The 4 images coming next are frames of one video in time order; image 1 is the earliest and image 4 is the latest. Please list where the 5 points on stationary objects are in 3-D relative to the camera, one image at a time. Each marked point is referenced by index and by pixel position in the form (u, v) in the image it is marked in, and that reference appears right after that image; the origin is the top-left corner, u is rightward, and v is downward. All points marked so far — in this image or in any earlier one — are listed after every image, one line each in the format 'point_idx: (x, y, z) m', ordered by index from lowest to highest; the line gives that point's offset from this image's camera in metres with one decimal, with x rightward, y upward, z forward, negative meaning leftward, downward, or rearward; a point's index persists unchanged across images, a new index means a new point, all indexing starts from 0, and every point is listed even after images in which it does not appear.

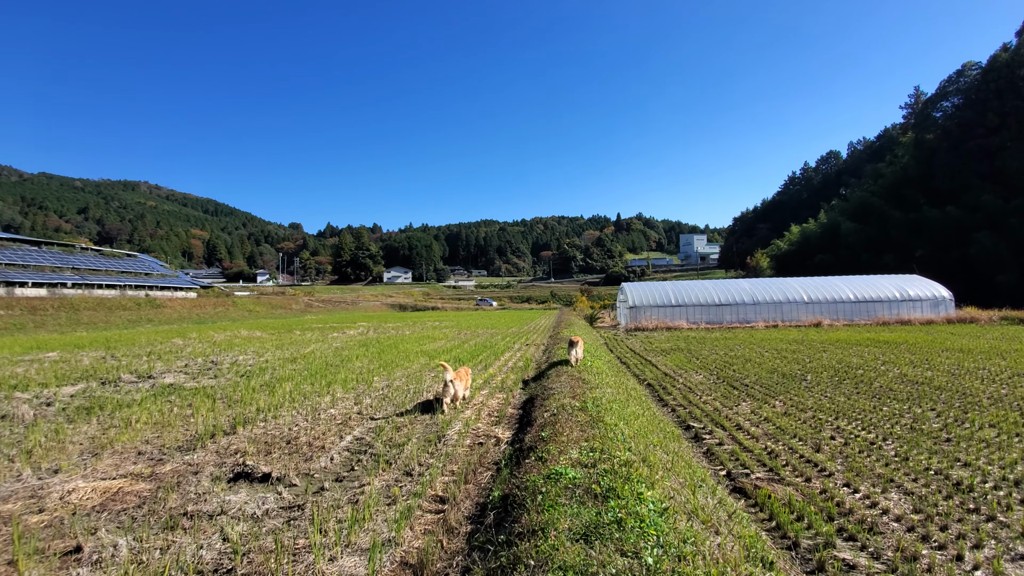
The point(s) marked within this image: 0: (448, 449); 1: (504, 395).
0: (-0.7, -1.7, +4.5) m
1: (-0.1, -1.7, +7.0) m
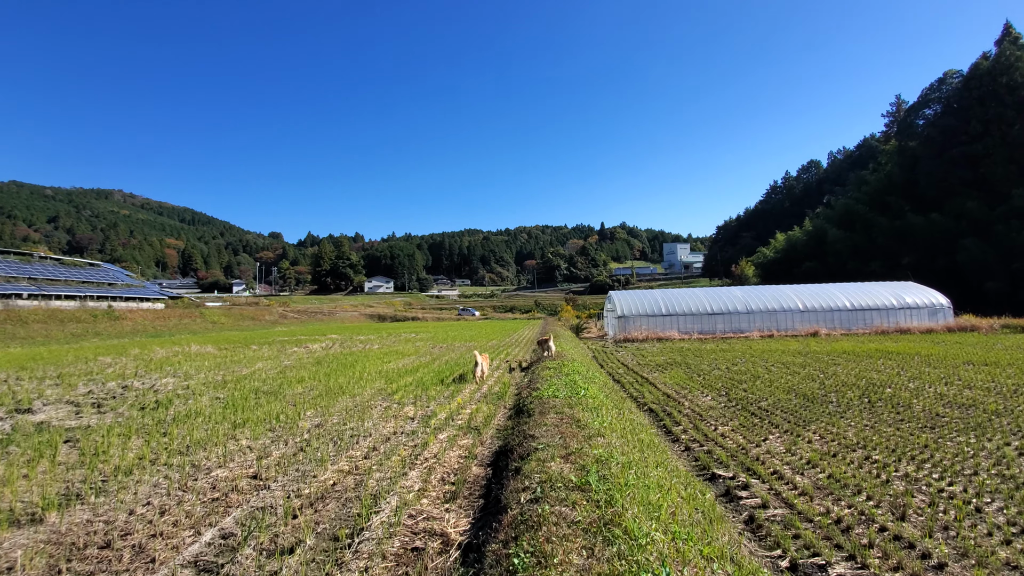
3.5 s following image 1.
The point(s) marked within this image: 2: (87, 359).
0: (-0.9, -1.7, +2.7) m
1: (-0.5, -1.8, +5.1) m
2: (-14.9, -2.5, +15.5) m
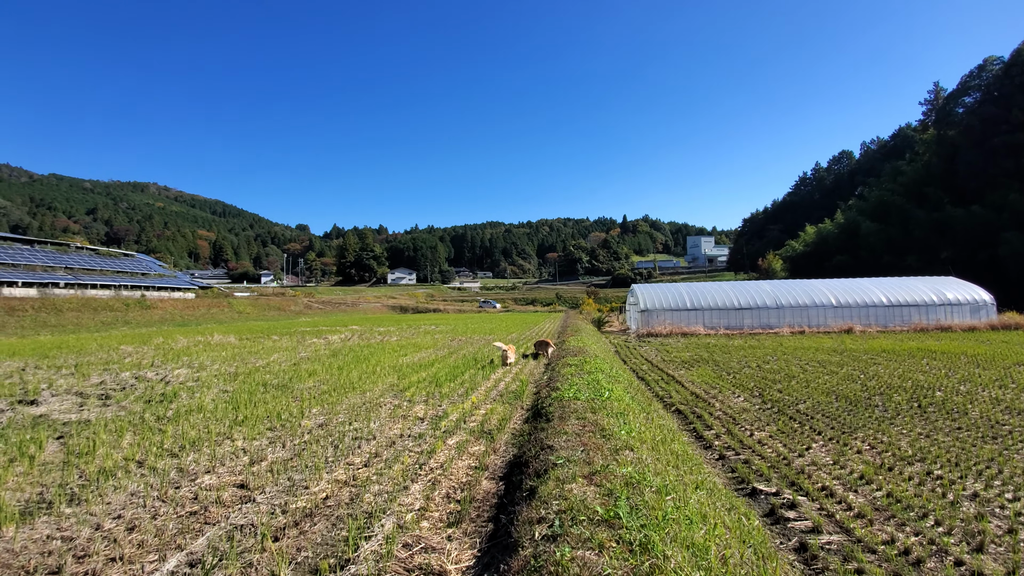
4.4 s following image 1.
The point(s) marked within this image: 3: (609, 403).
0: (-0.9, -1.6, +2.2) m
1: (-0.3, -1.7, +4.7) m
2: (-14.3, -2.1, +15.6) m
3: (+1.2, -1.4, +5.5) m
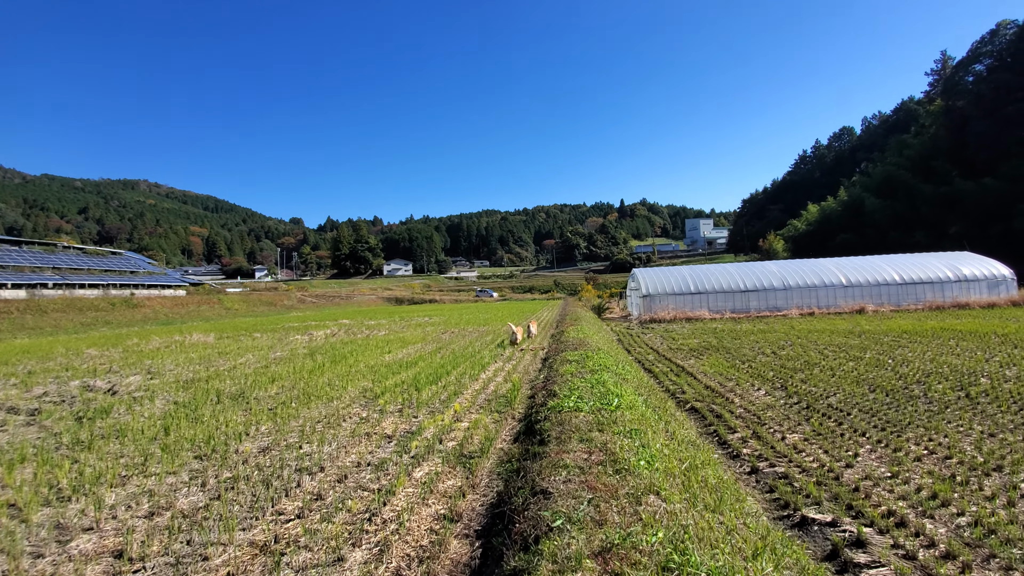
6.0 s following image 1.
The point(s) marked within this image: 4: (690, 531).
0: (-1.0, -1.6, +1.2) m
1: (-0.5, -1.6, +3.6) m
2: (-14.4, -2.1, +14.5) m
3: (+1.1, -1.3, +4.5) m
4: (+0.9, -1.3, +2.3) m
